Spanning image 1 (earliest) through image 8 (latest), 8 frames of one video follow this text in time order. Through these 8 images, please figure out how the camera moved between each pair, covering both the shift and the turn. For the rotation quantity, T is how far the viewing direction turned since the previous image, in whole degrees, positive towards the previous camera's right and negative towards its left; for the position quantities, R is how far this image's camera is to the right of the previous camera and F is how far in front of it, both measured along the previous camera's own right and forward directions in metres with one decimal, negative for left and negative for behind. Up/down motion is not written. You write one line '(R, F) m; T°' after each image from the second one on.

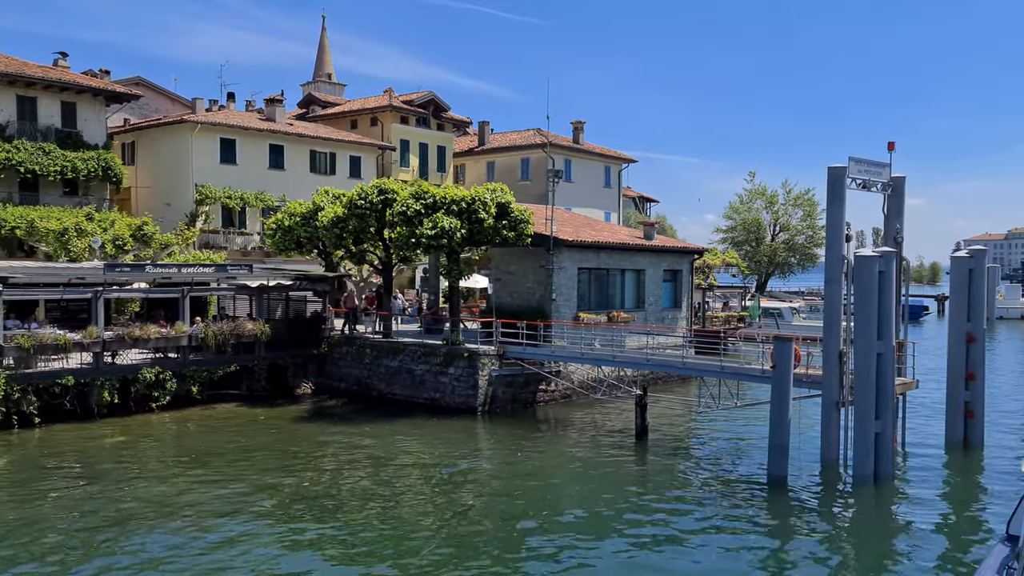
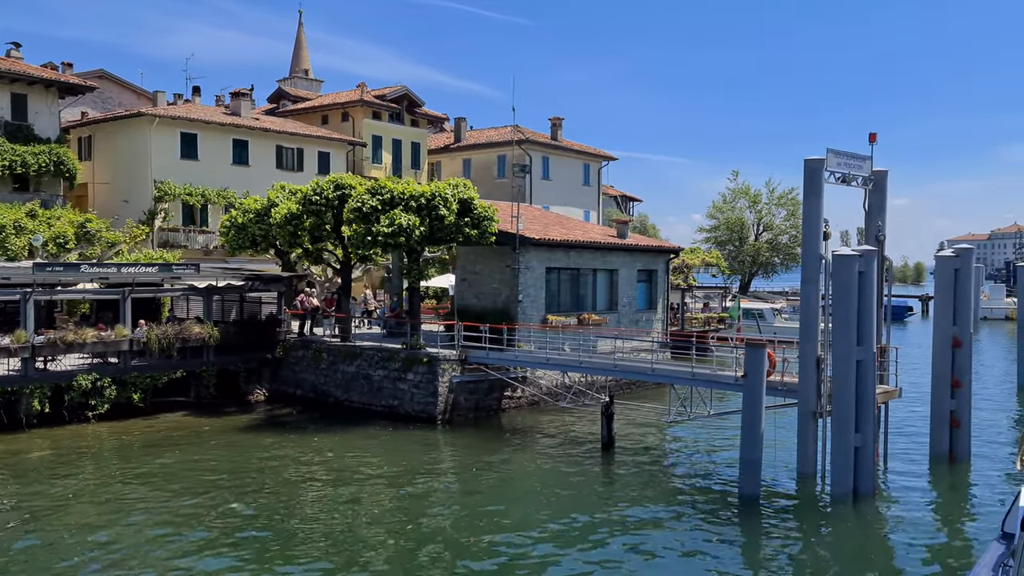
(+0.7, +1.4) m; +1°
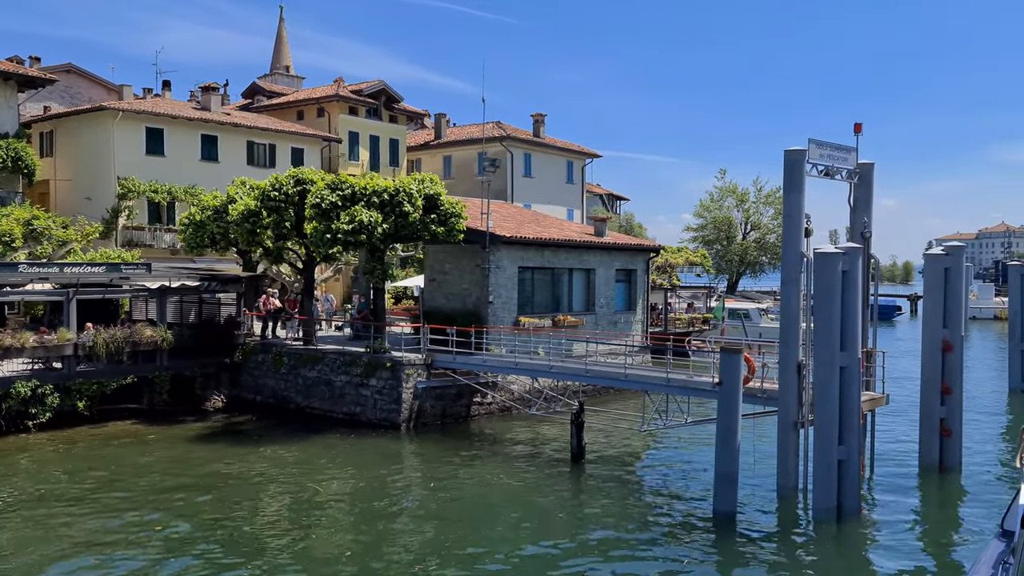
(+0.6, +1.3) m; +1°
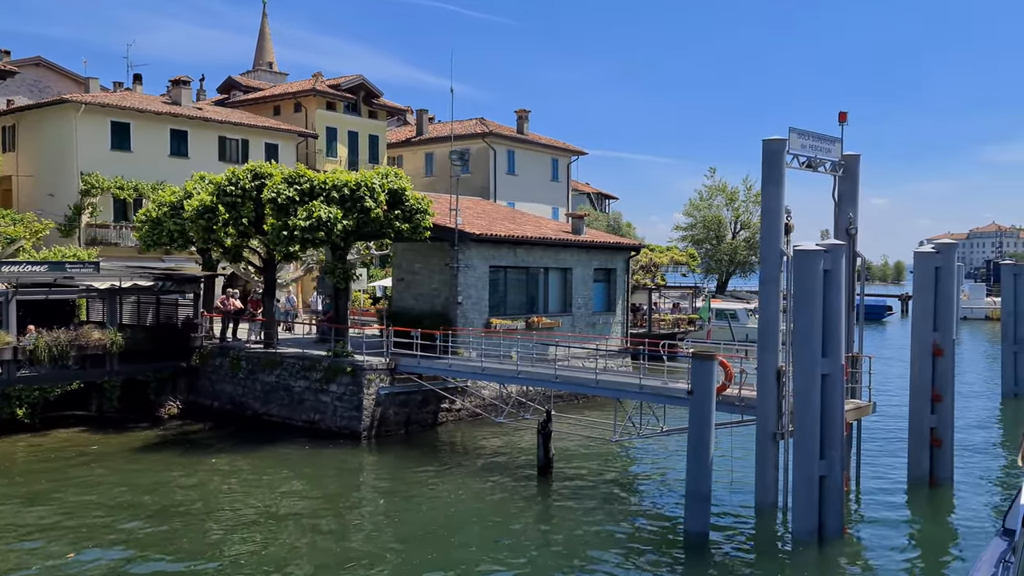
(+0.6, +1.2) m; 0°
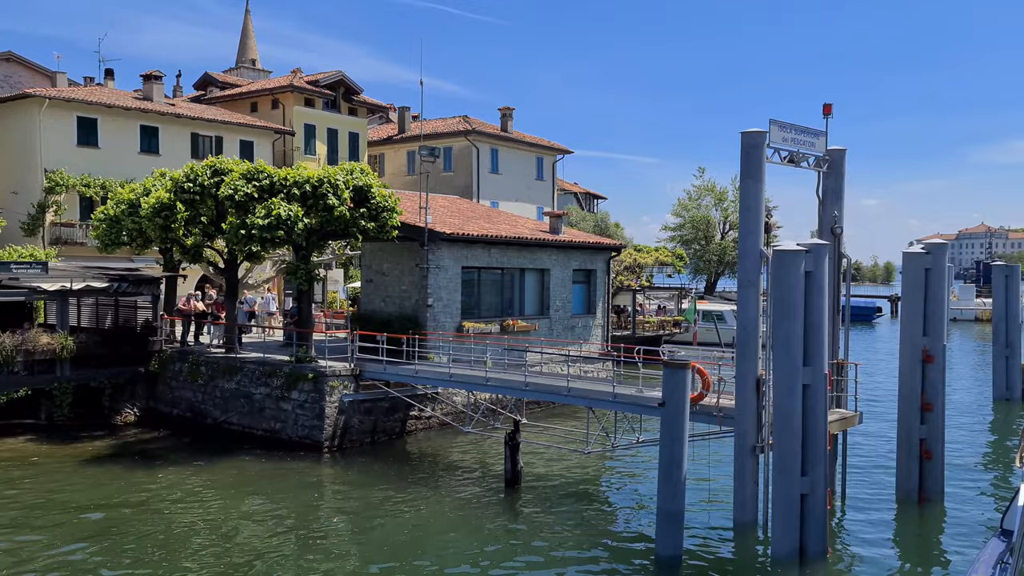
(+0.5, +1.1) m; +1°
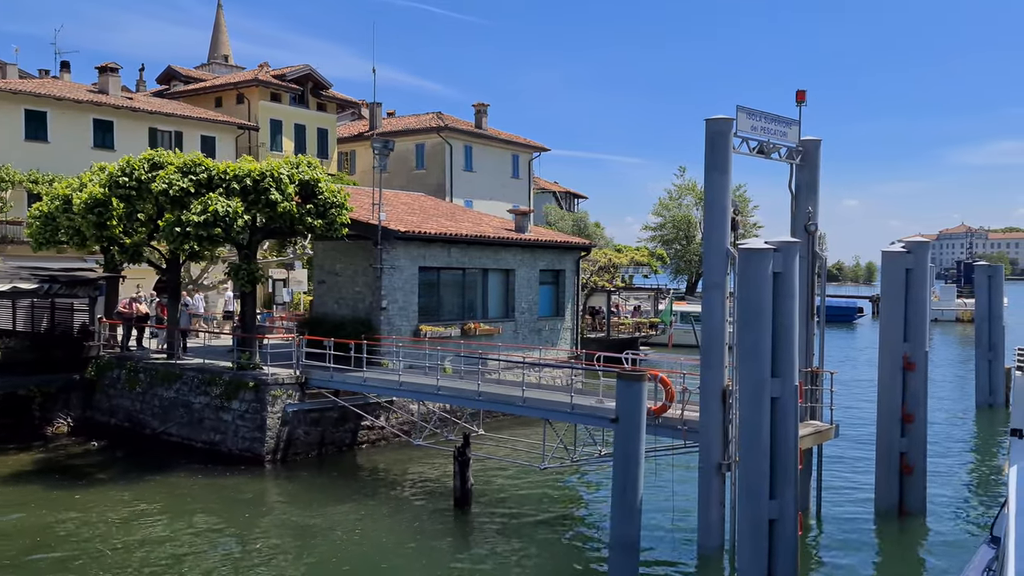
(+0.6, +1.3) m; +1°
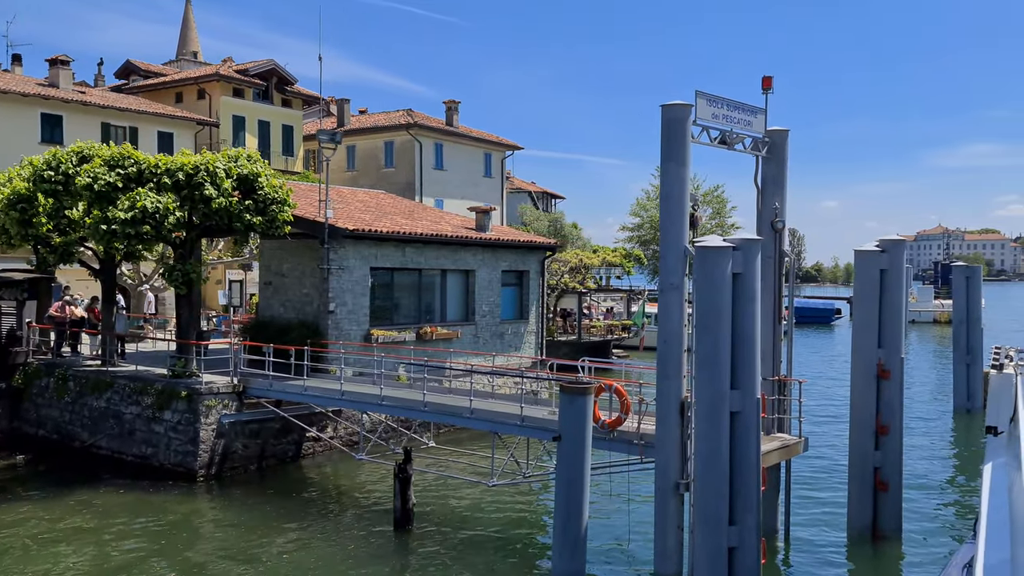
(+0.6, +1.2) m; +1°
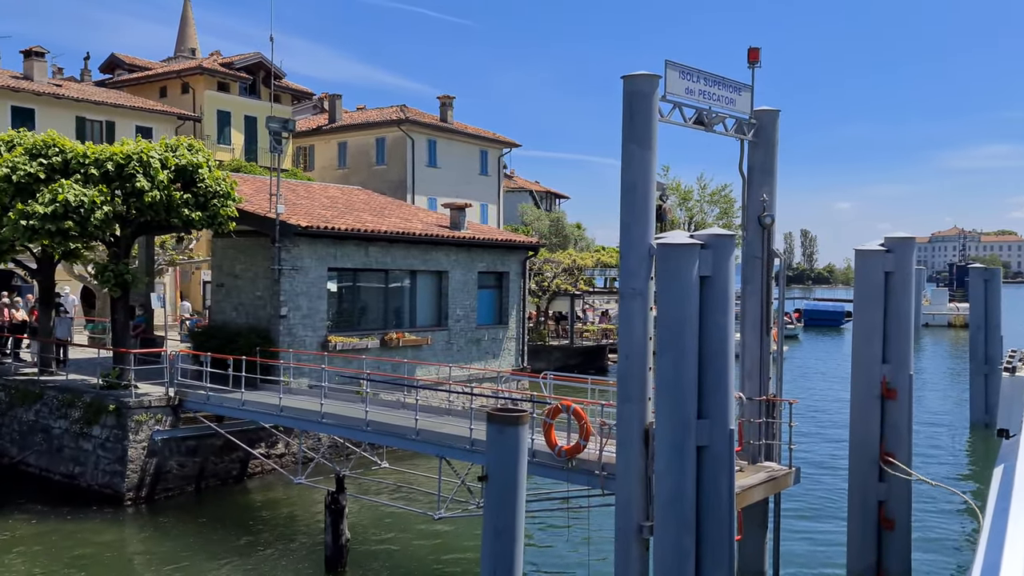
(+0.9, +1.8) m; -1°
